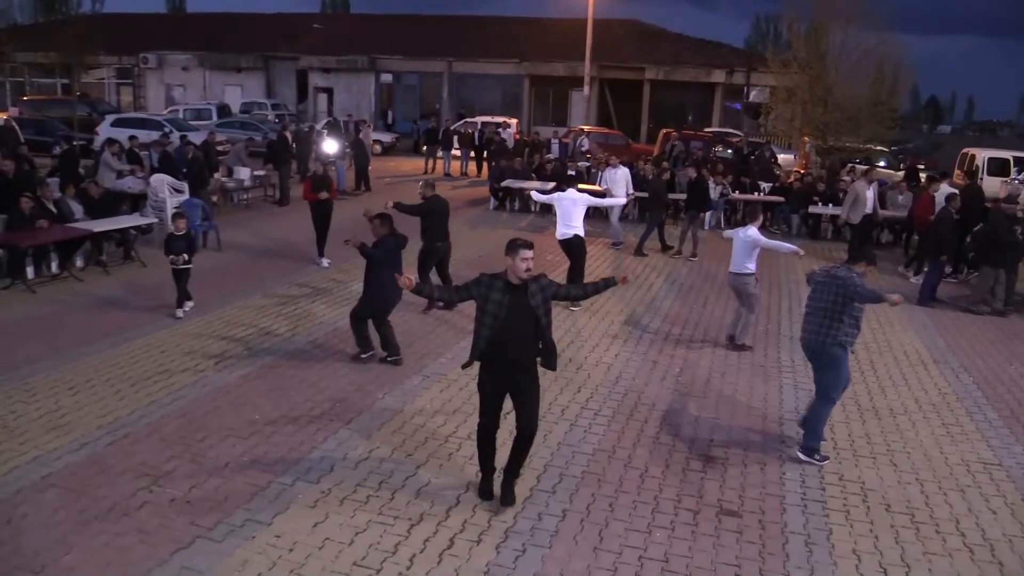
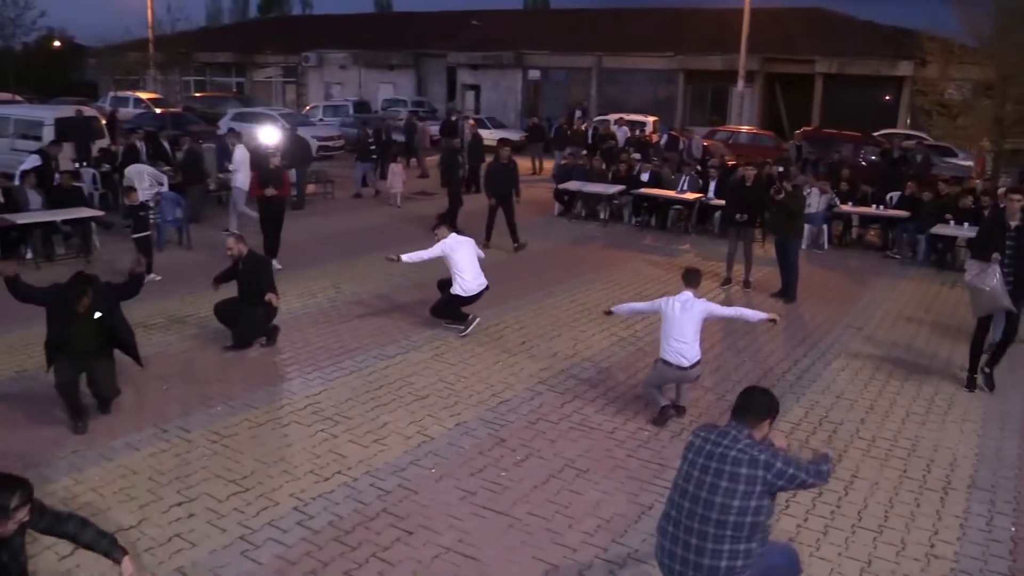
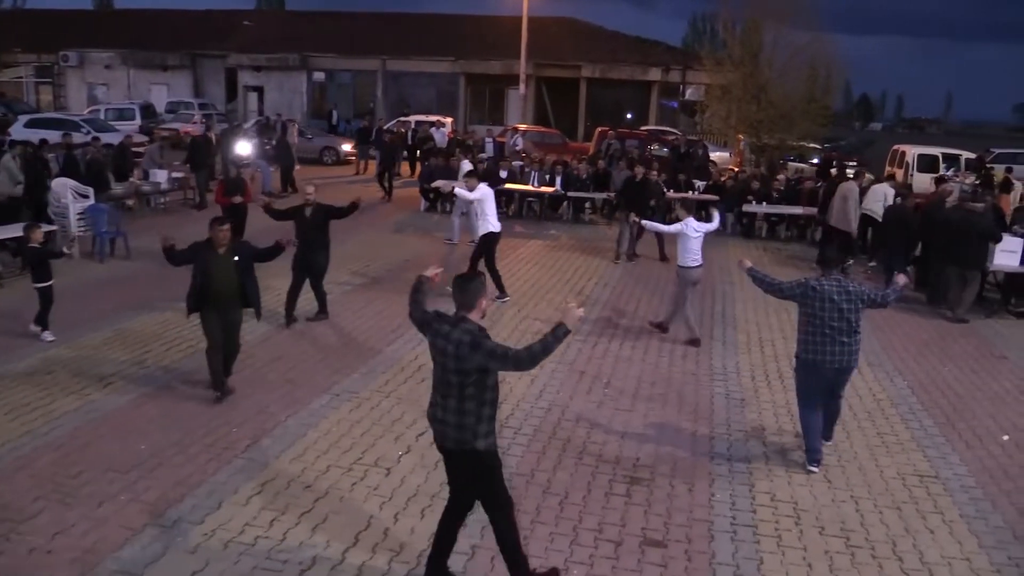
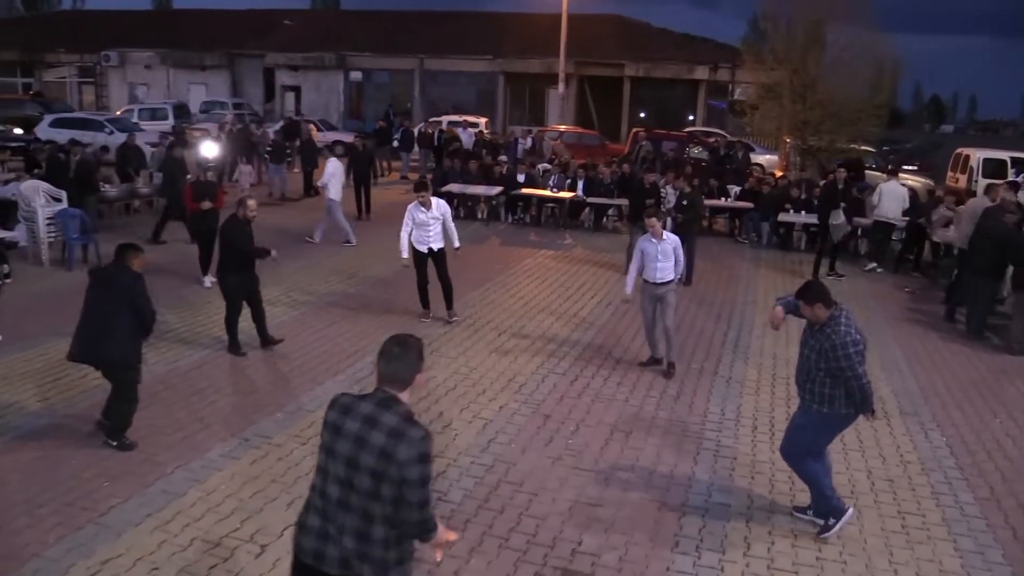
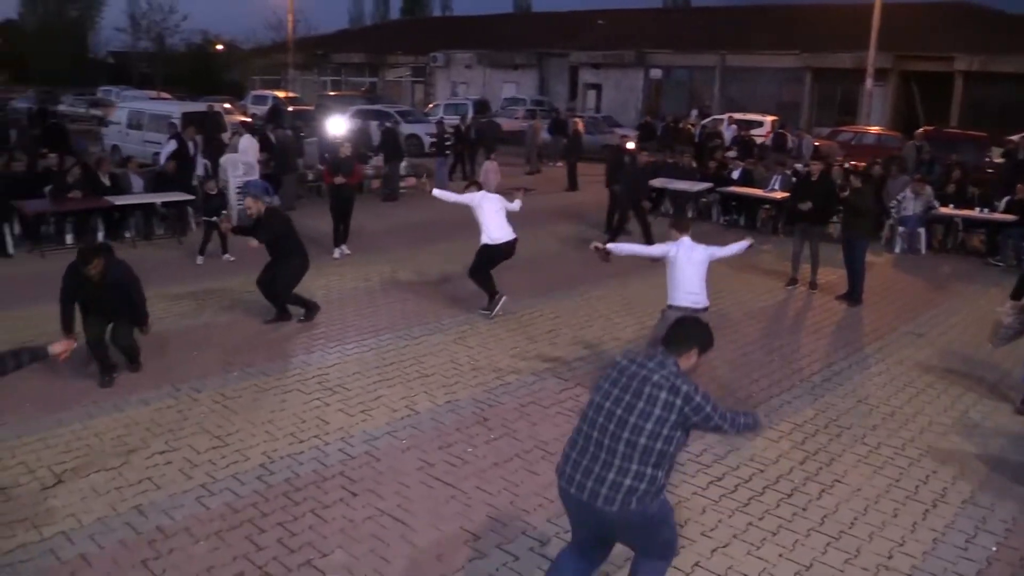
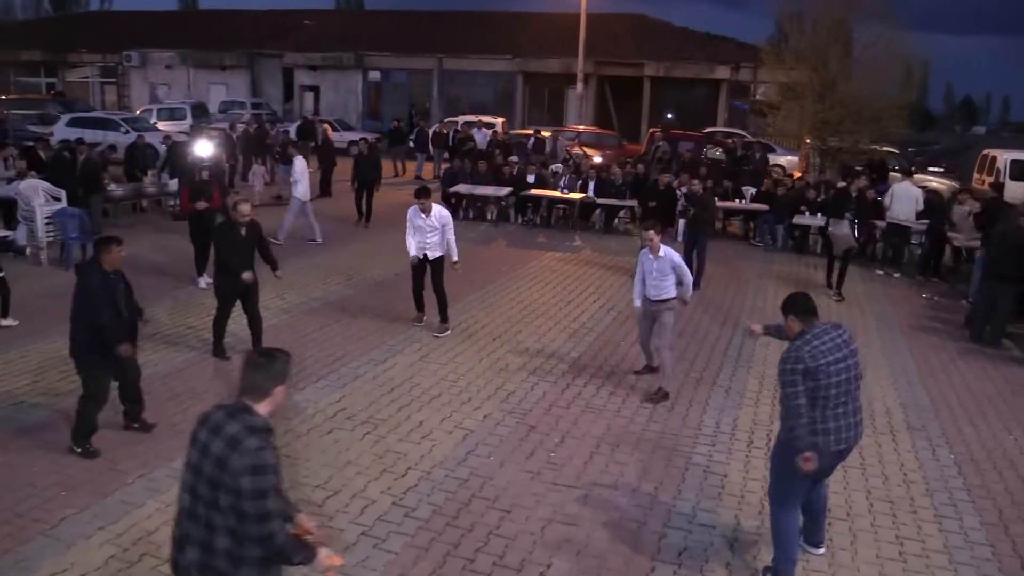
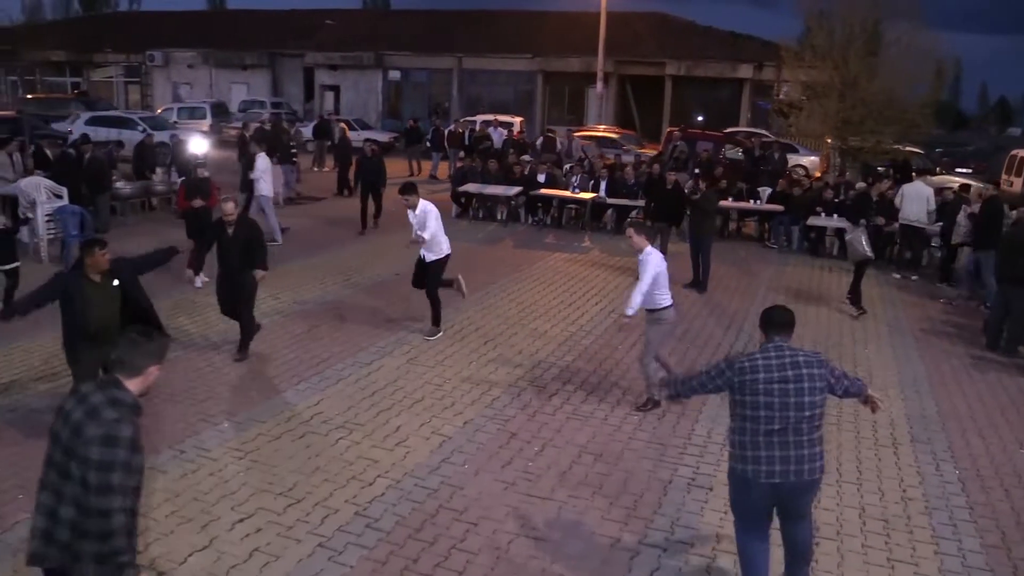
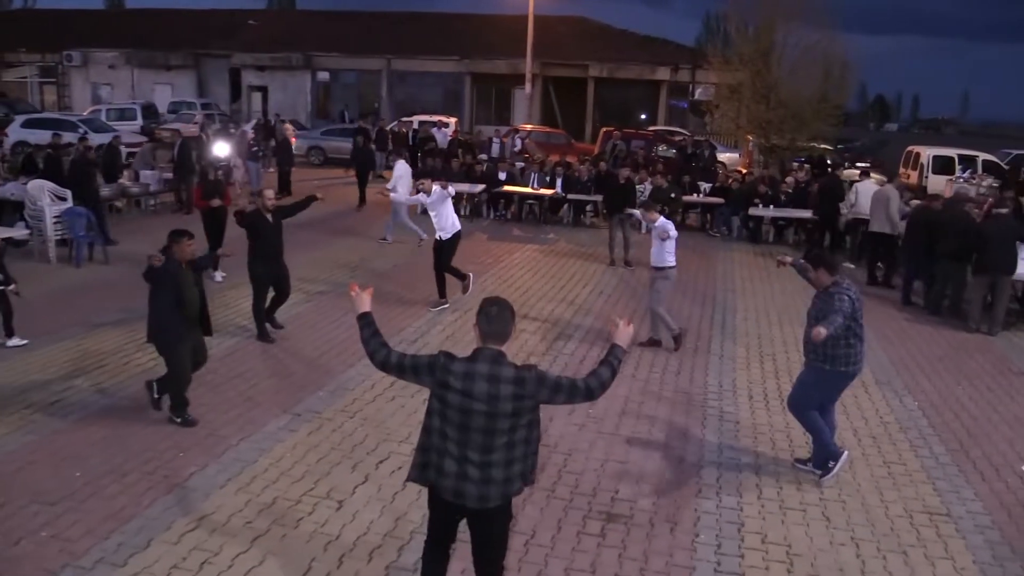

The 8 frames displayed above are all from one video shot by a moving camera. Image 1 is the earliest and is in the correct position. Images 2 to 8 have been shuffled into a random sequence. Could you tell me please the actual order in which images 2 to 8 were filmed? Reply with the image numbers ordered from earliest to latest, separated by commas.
3, 8, 4, 6, 7, 2, 5
